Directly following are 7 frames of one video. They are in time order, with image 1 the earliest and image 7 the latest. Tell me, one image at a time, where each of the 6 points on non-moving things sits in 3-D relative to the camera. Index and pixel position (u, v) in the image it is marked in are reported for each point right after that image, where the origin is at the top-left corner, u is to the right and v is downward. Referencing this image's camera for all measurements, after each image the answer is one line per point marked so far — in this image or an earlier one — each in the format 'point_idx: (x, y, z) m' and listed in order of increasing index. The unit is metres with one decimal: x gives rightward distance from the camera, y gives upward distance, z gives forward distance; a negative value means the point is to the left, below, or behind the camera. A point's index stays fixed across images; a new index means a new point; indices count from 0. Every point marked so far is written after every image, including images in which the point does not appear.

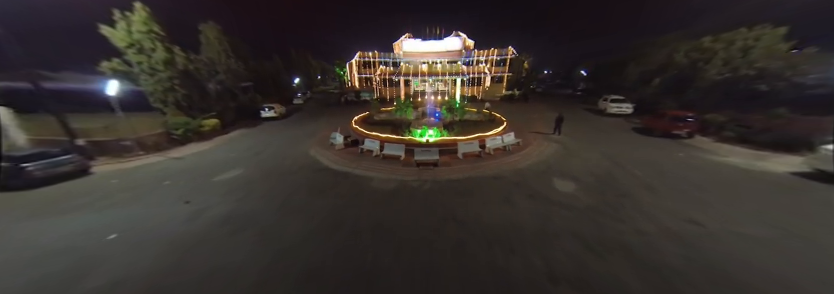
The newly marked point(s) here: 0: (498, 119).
0: (+4.6, +1.5, +10.4) m
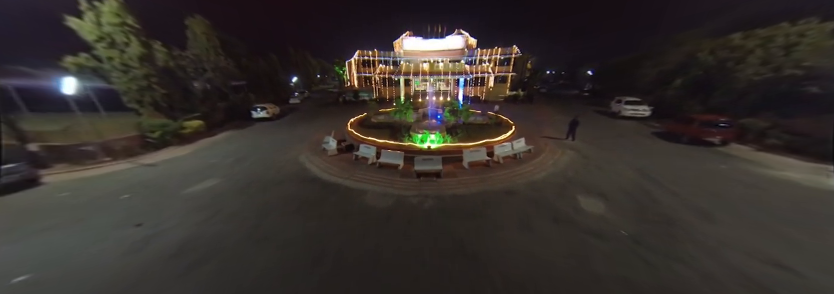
0: (+4.6, +1.2, +9.7) m
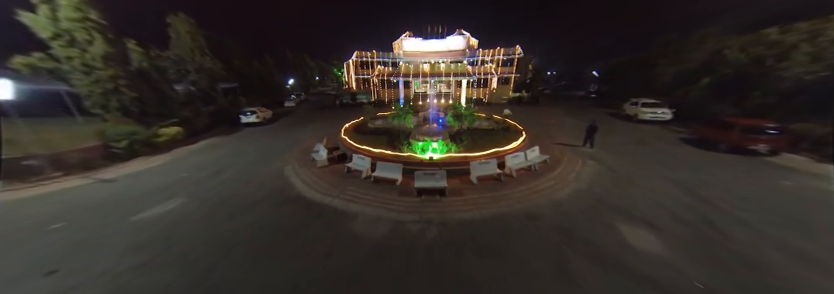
0: (+4.6, +0.9, +8.8) m
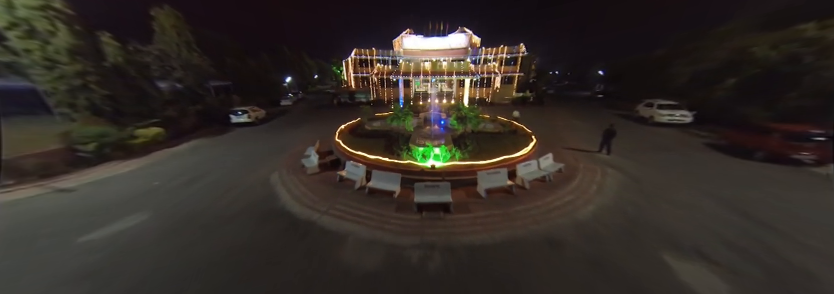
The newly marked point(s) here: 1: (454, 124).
0: (+4.7, +0.7, +8.2) m
1: (+1.7, +1.0, +8.2) m
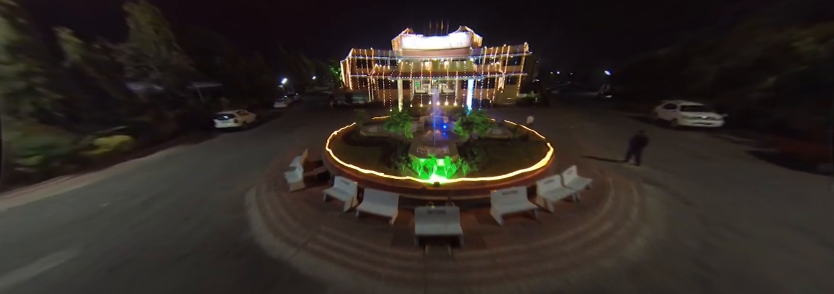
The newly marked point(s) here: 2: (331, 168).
0: (+4.7, +0.3, +7.3) m
1: (+1.7, +0.7, +7.3) m
2: (-2.7, -0.6, +5.7) m
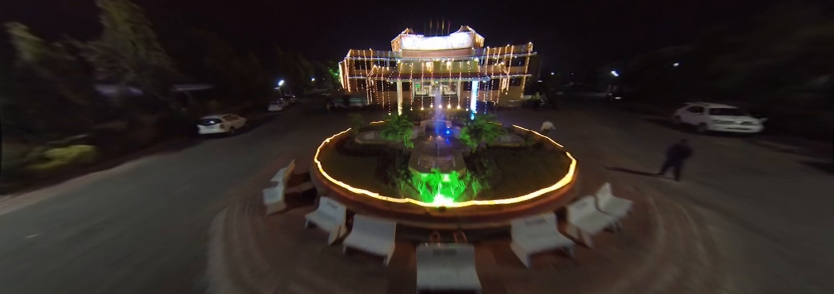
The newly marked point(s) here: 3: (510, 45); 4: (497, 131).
0: (+4.7, 0.0, +6.5) m
1: (+1.7, +0.4, +6.5) m
2: (-2.7, -1.0, +4.9) m
3: (+10.0, +11.0, +19.5) m
4: (+2.8, +0.6, +6.5) m
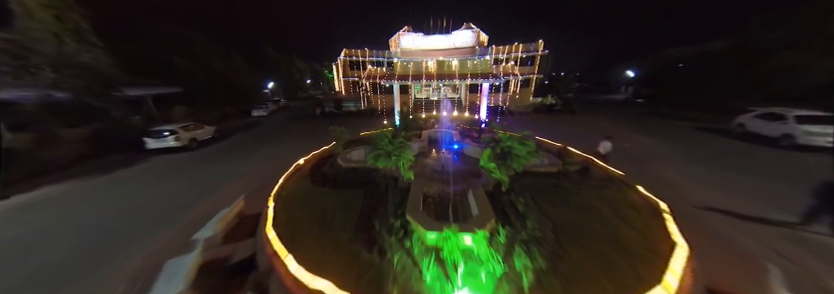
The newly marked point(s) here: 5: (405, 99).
0: (+4.7, -0.7, +4.7) m
1: (+1.8, -0.3, +4.7) m
2: (-2.6, -1.7, +3.0) m
3: (+9.9, +10.2, +17.8) m
4: (+2.9, -0.1, +4.7) m
5: (-1.2, +4.7, +17.6) m
